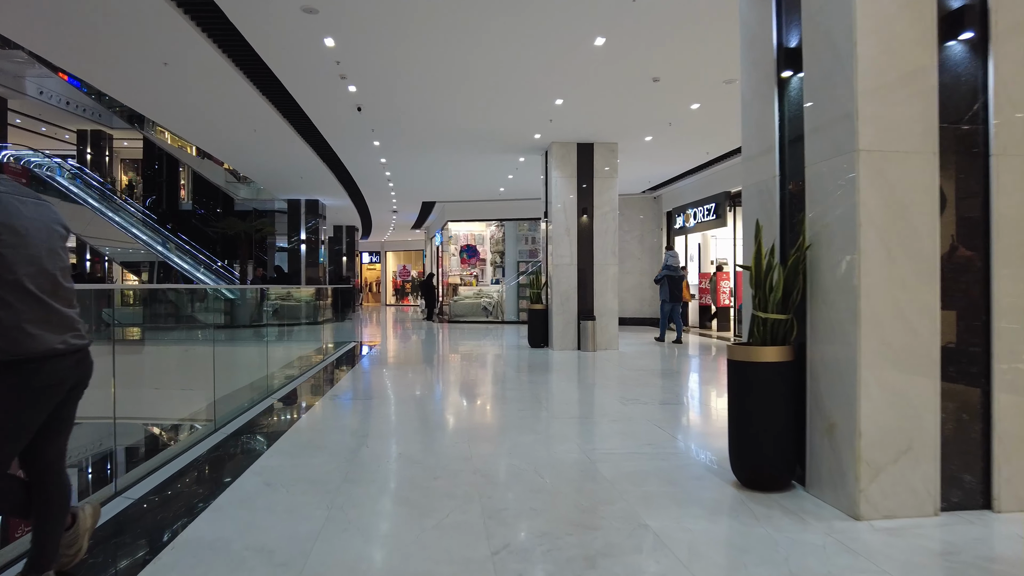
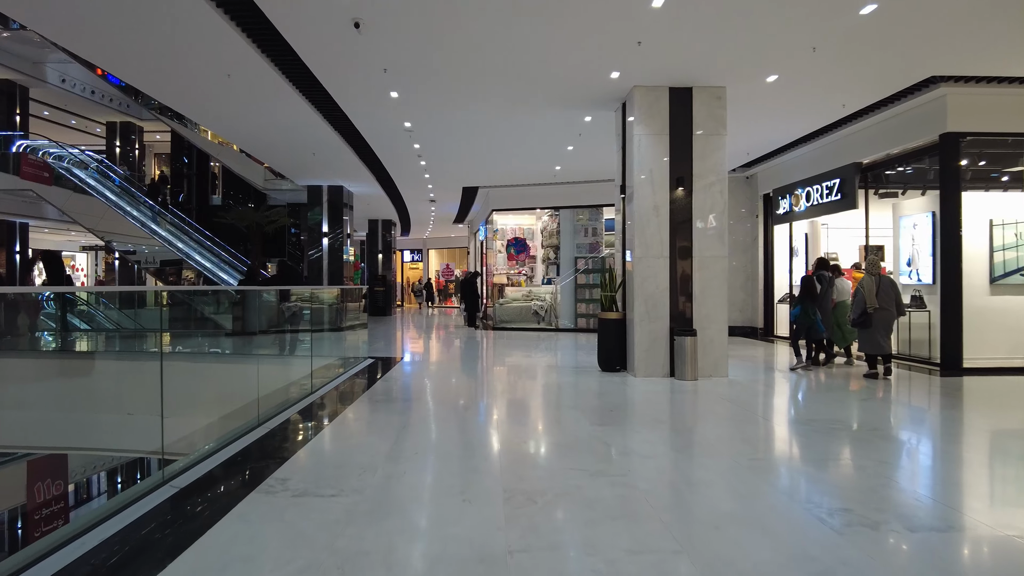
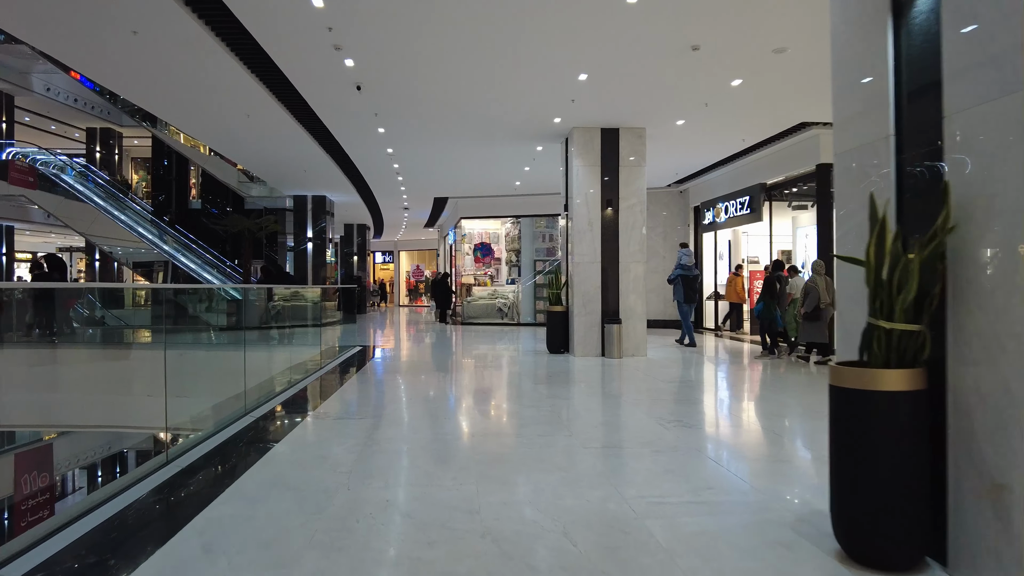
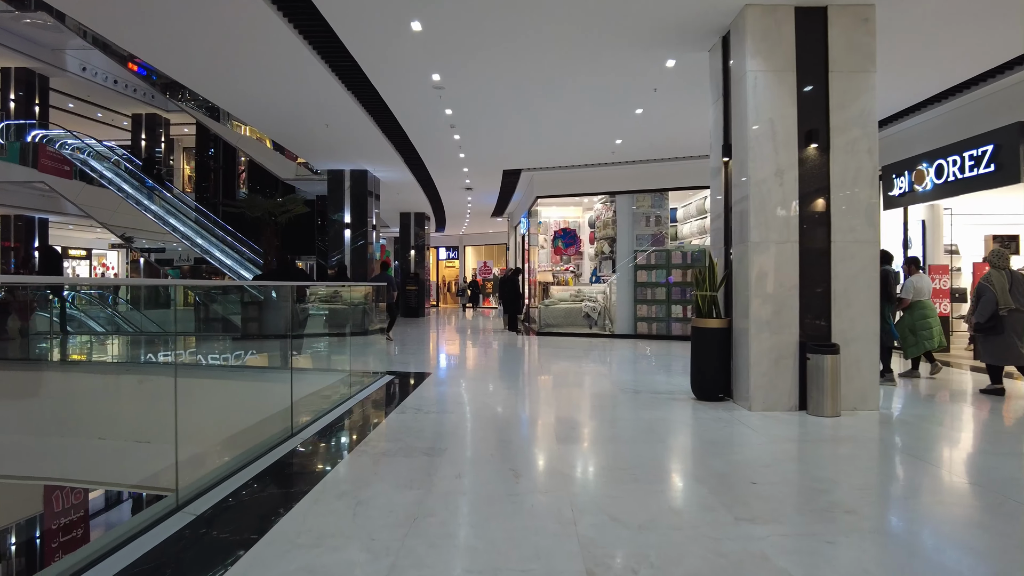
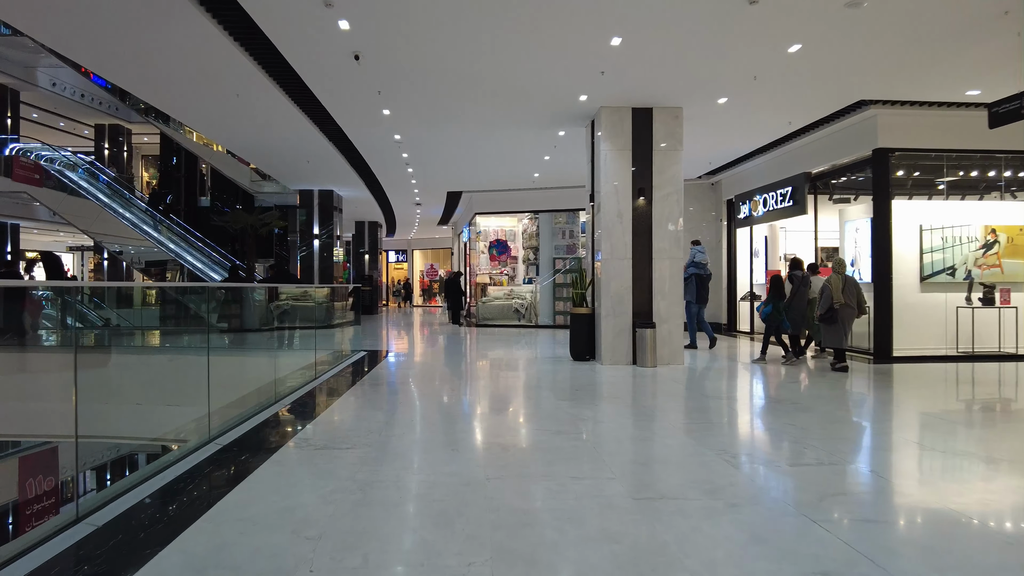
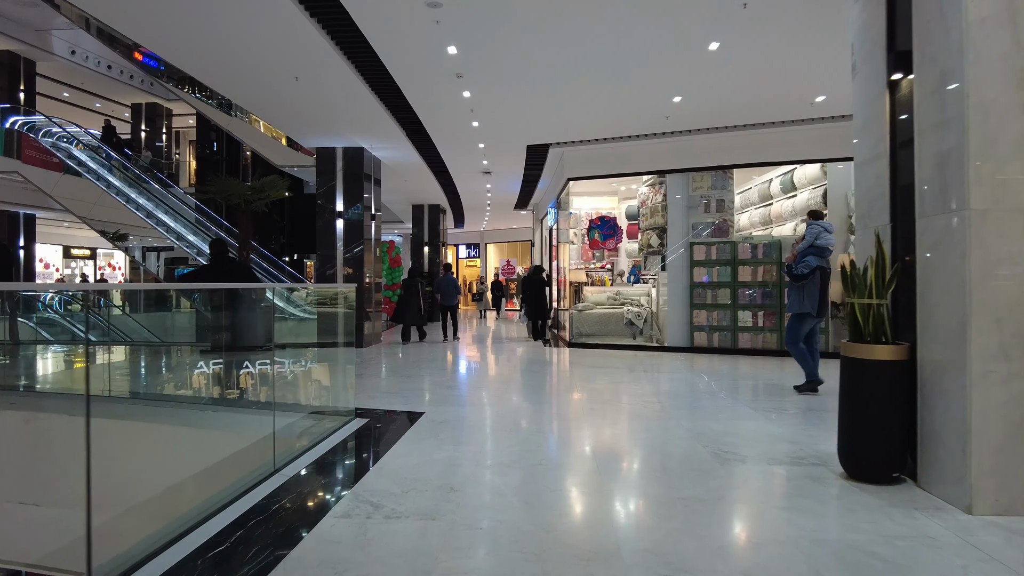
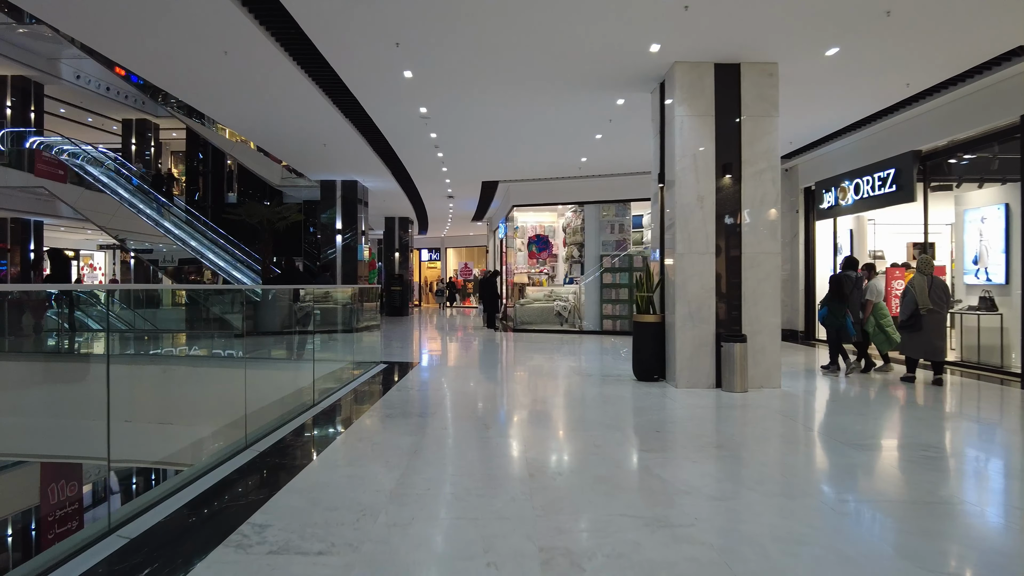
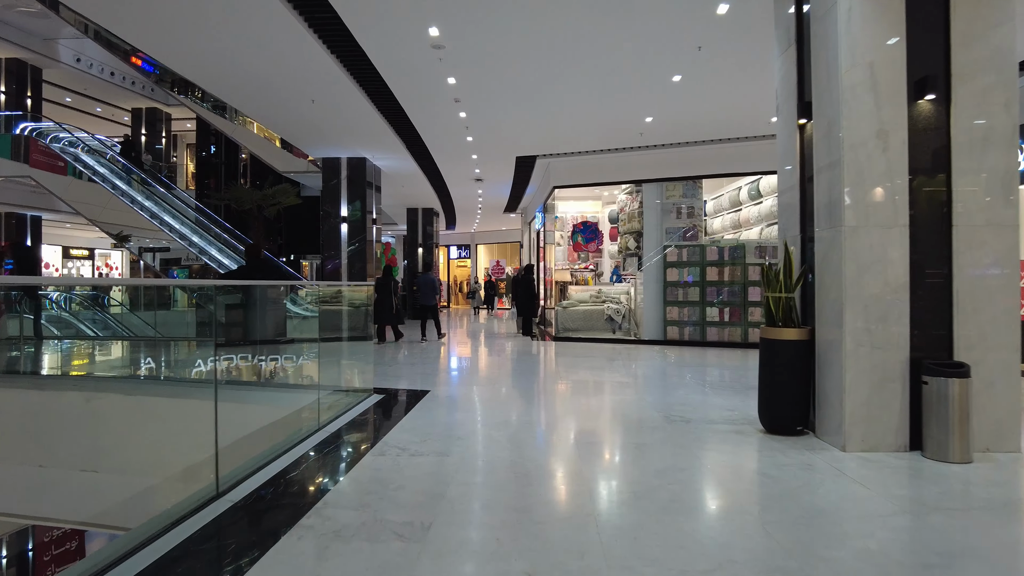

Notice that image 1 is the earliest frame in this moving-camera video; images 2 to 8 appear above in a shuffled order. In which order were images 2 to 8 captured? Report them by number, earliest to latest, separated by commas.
3, 5, 2, 7, 4, 8, 6
